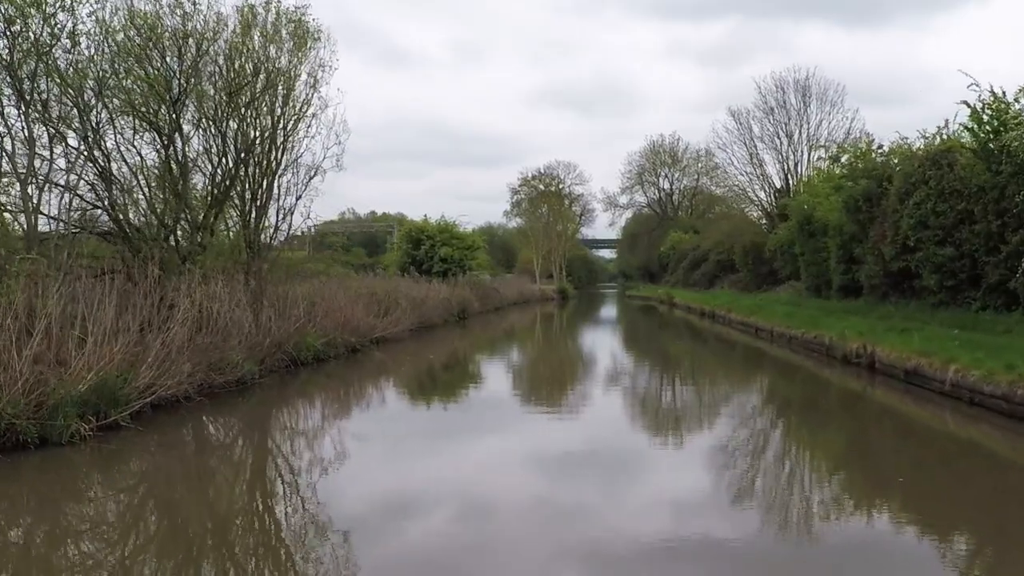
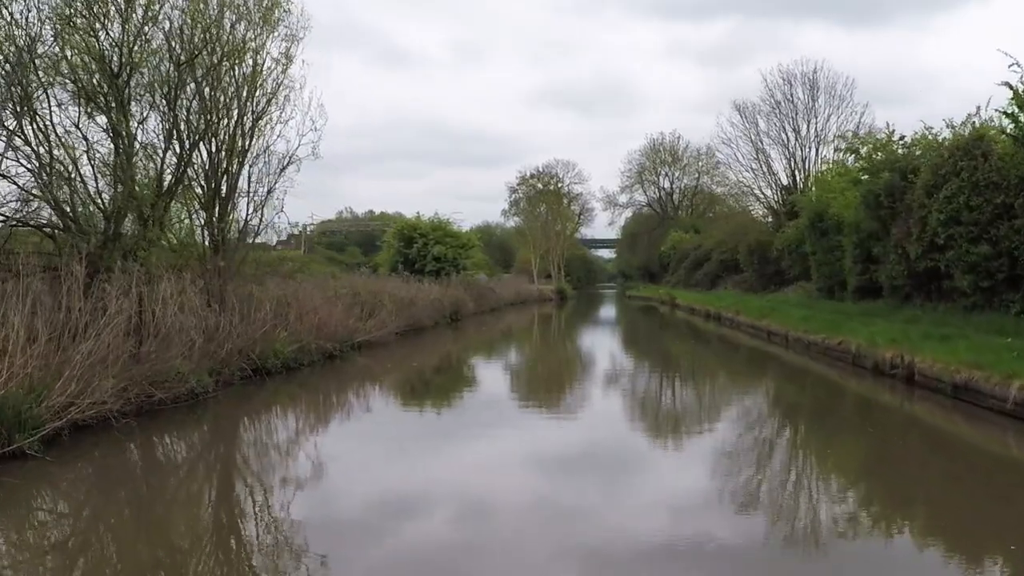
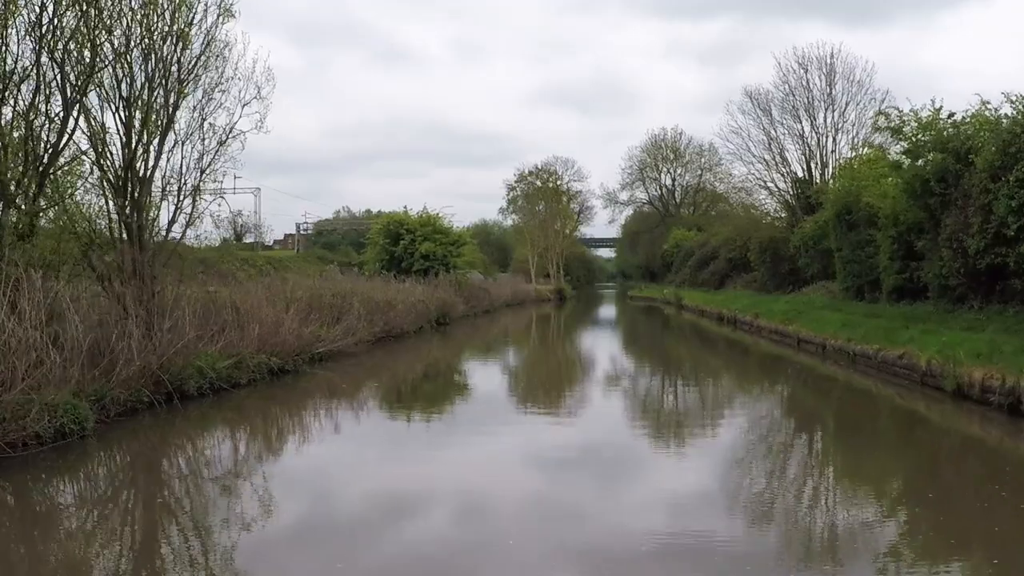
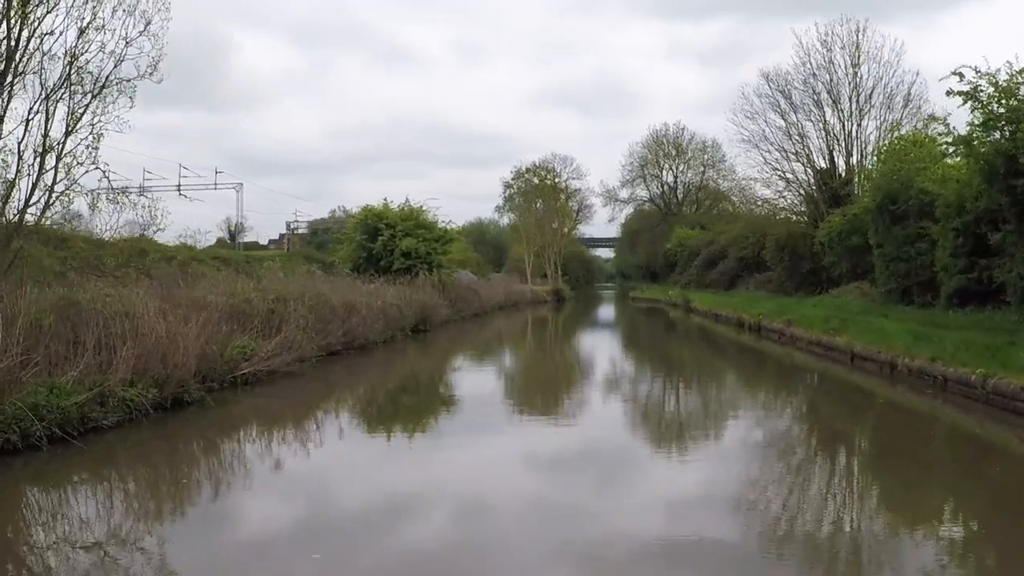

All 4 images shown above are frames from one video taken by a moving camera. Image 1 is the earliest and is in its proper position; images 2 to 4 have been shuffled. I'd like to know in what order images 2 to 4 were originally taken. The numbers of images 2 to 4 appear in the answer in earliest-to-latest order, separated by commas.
2, 3, 4
